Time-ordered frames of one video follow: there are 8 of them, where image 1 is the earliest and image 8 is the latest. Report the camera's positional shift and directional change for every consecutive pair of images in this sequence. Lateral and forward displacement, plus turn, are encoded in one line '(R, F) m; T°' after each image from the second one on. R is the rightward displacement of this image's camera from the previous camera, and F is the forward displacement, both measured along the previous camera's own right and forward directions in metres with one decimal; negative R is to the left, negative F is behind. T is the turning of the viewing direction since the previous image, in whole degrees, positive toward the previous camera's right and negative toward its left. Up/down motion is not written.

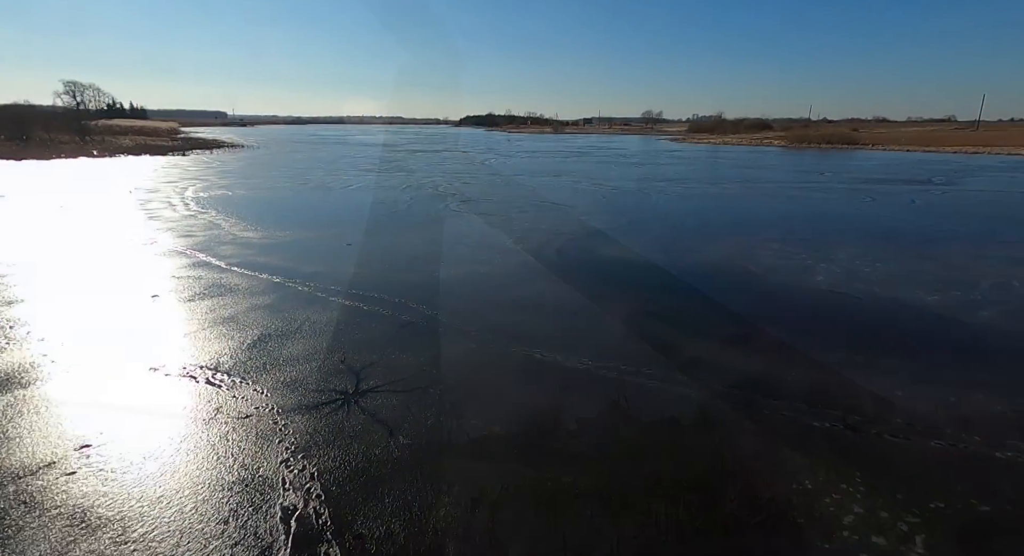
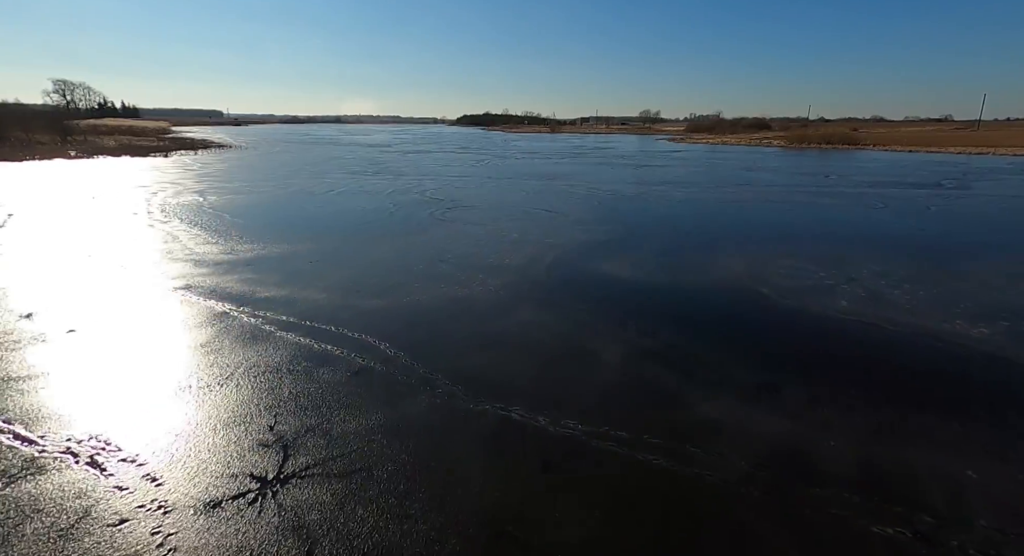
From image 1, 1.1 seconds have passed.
(+0.2, +0.7) m; 0°
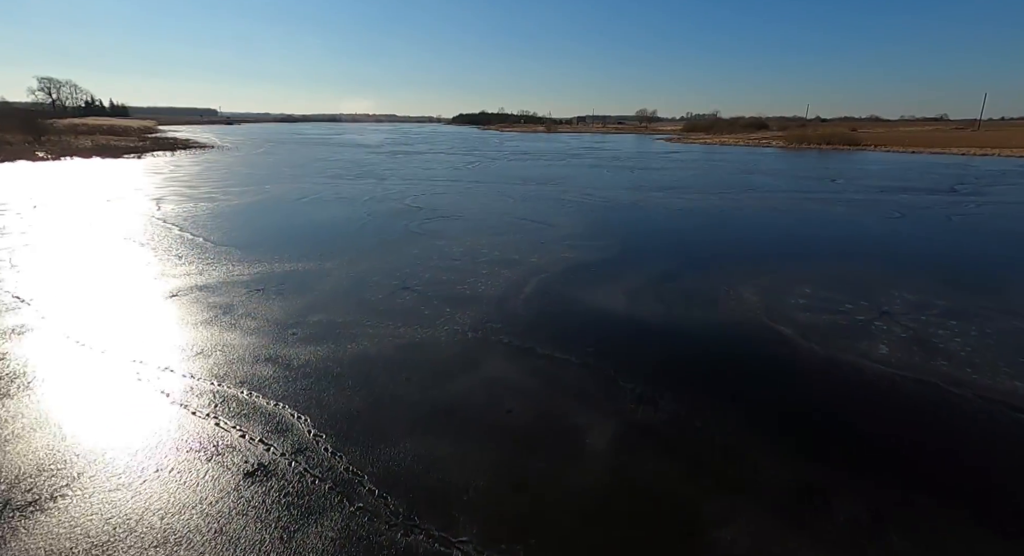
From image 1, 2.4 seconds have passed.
(+0.2, +0.9) m; 0°
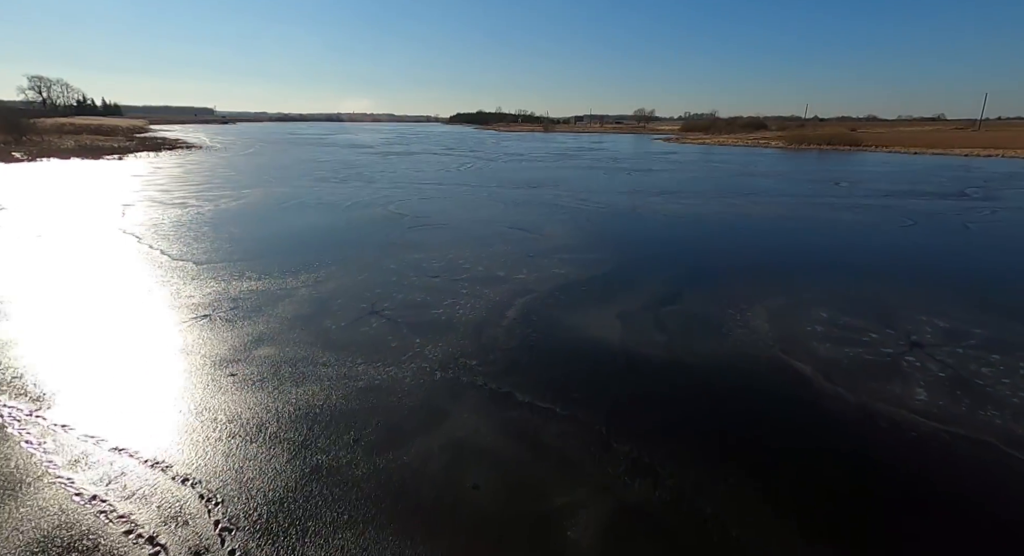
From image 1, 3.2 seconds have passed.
(+0.2, +0.6) m; 0°
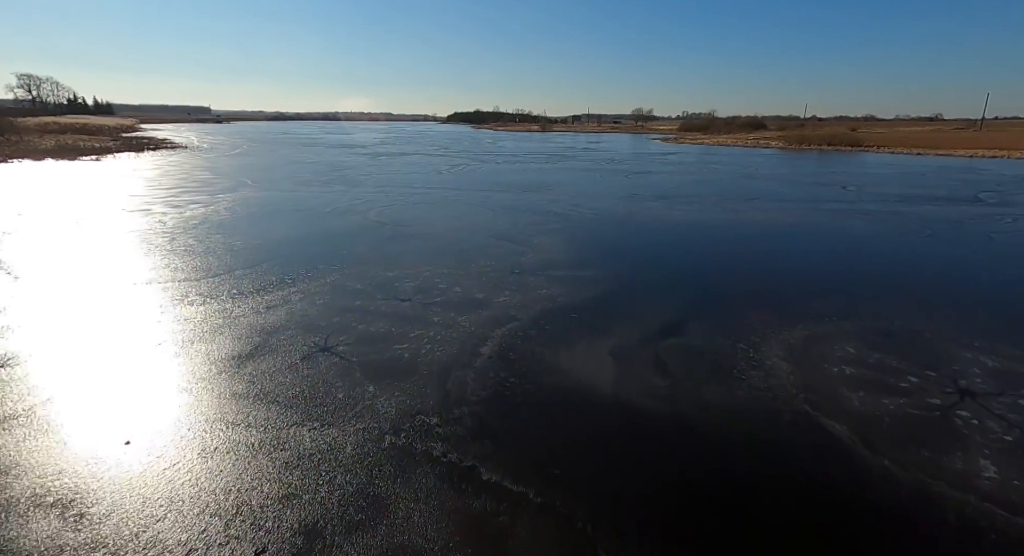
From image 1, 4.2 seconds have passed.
(+0.2, +0.7) m; 0°
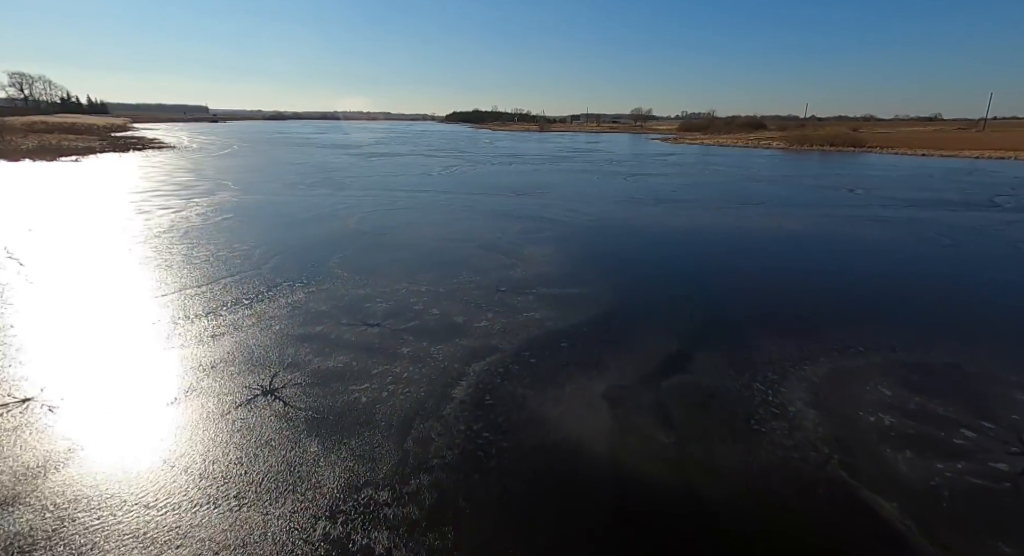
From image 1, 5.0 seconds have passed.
(+0.2, +0.6) m; 0°
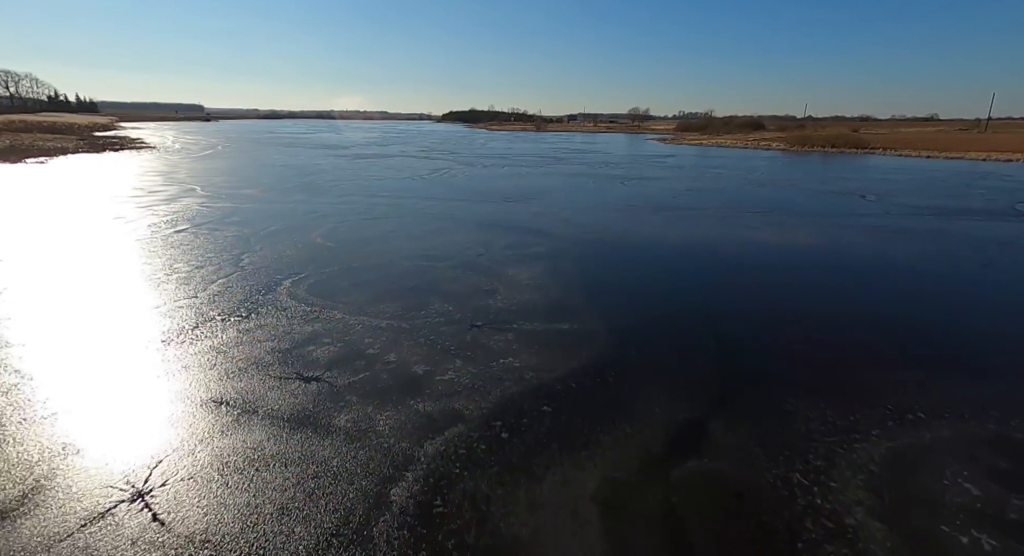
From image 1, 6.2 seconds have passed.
(+0.2, +0.9) m; 0°
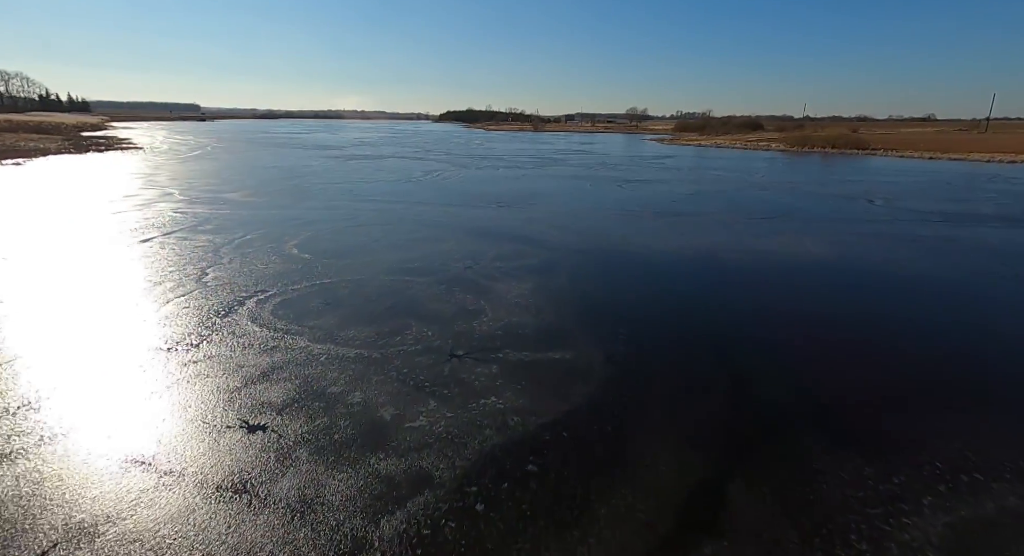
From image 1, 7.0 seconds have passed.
(+0.1, +0.6) m; 0°
